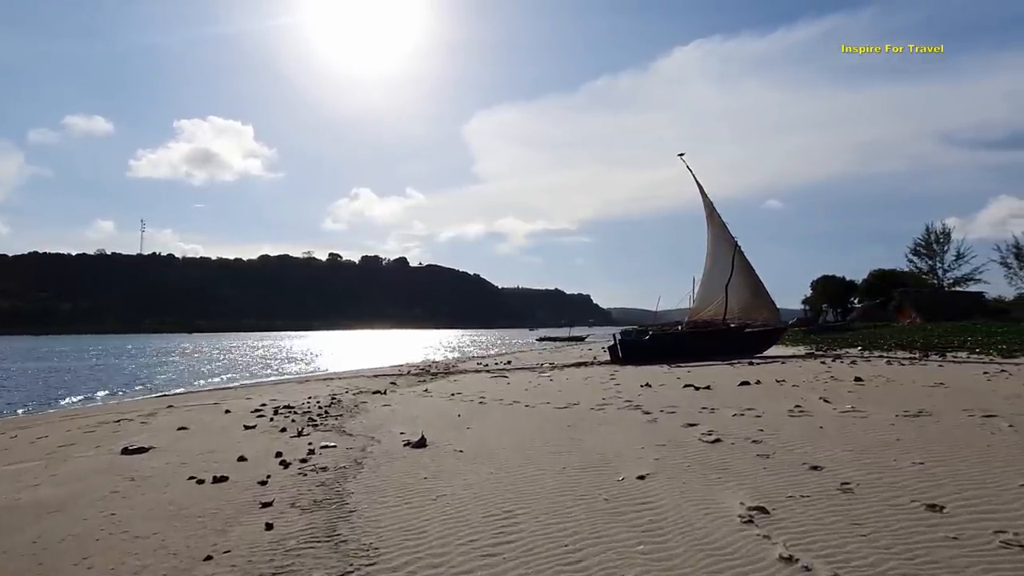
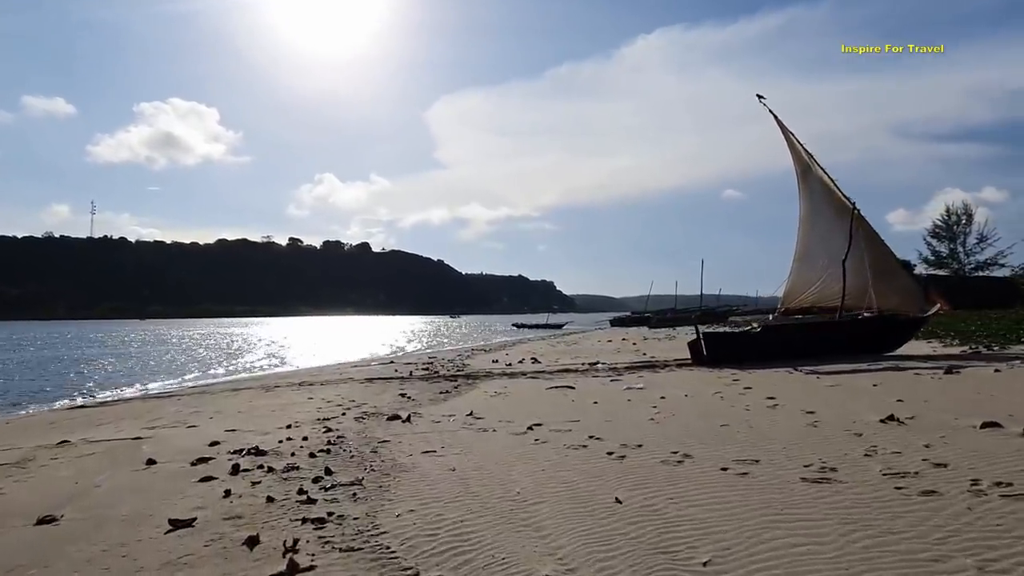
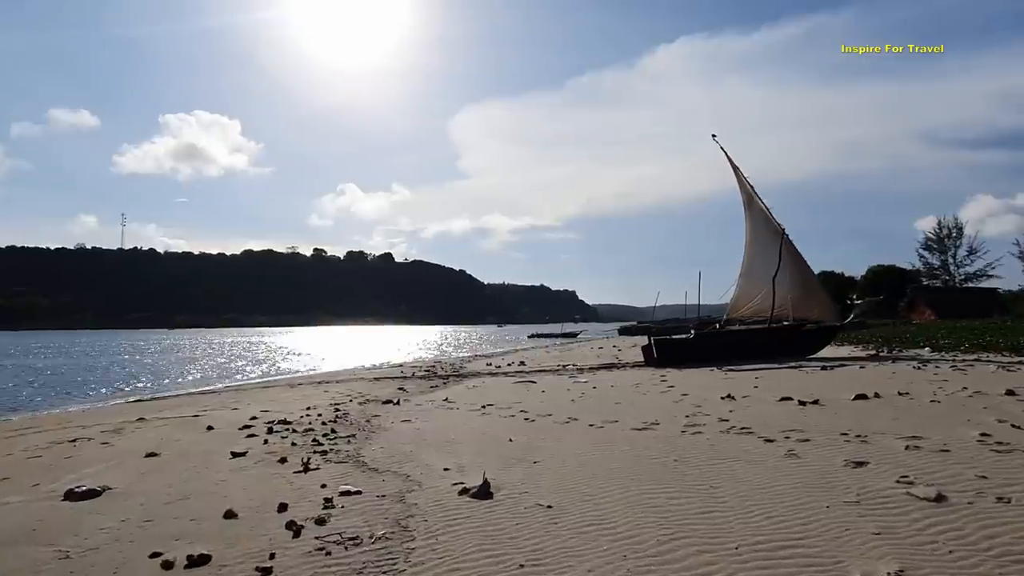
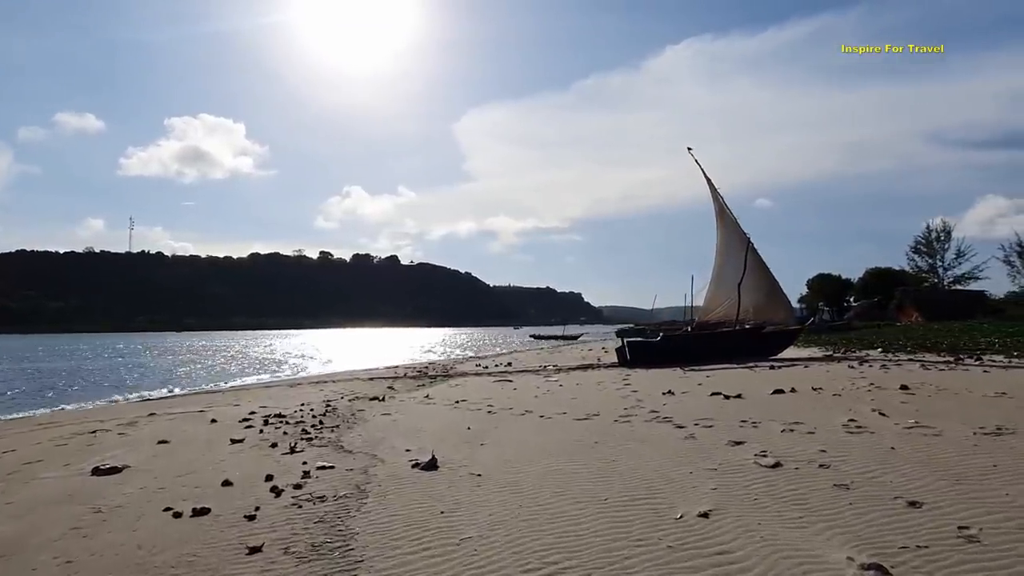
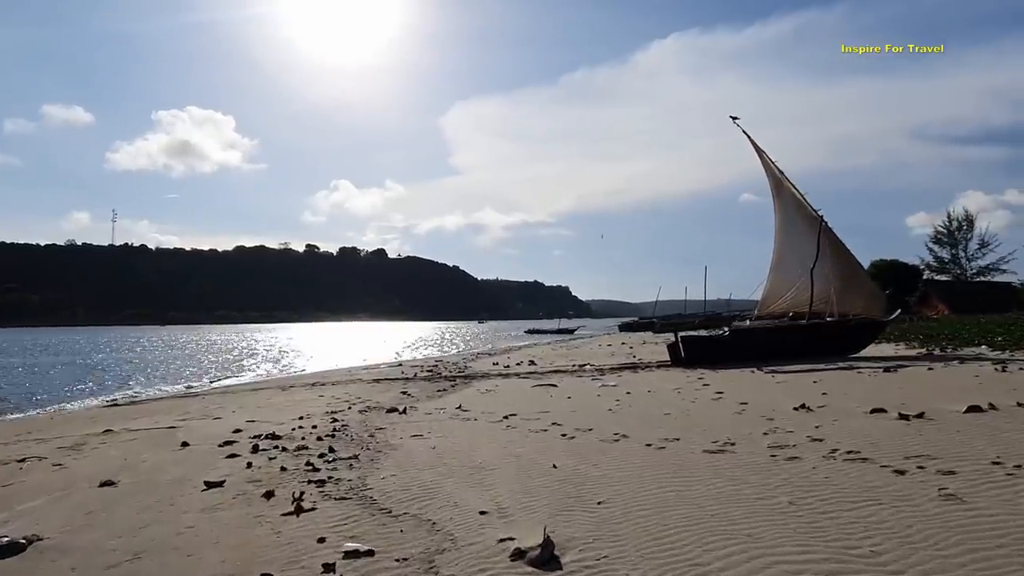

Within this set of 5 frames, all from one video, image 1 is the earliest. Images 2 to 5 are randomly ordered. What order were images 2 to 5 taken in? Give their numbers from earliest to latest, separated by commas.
4, 3, 5, 2
